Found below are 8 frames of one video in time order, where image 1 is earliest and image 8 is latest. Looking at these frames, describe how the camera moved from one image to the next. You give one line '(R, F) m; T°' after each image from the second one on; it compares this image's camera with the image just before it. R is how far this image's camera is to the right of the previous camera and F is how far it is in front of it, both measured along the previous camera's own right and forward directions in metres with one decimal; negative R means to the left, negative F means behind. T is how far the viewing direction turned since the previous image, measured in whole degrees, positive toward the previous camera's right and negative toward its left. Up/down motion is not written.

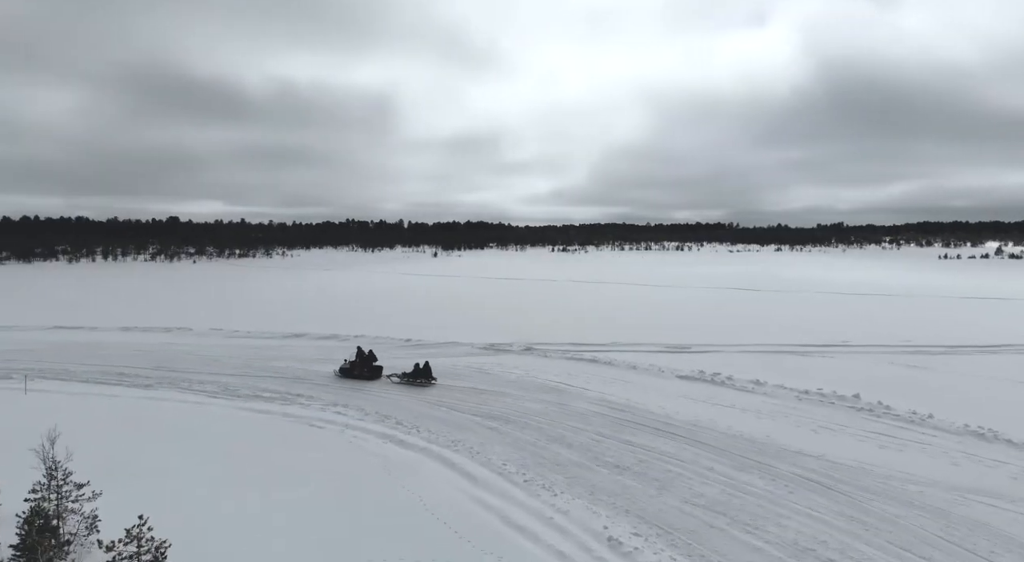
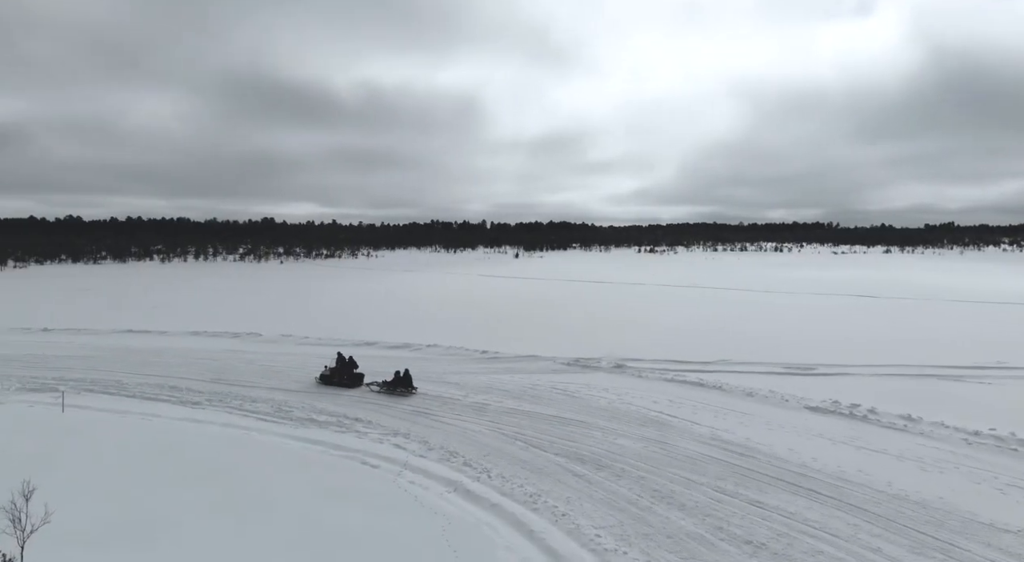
(-0.2, +1.9) m; -7°
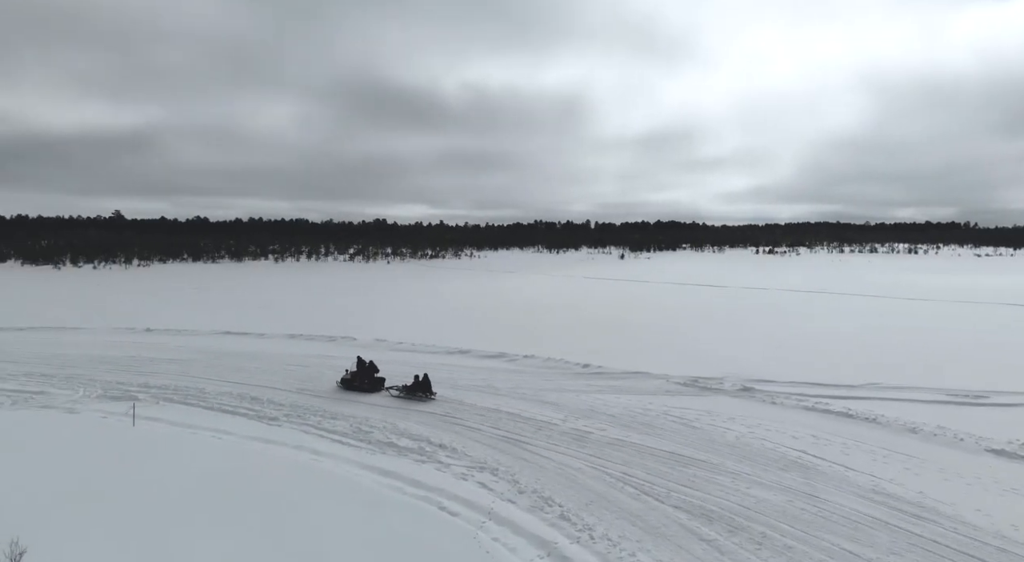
(-0.1, +1.5) m; -9°
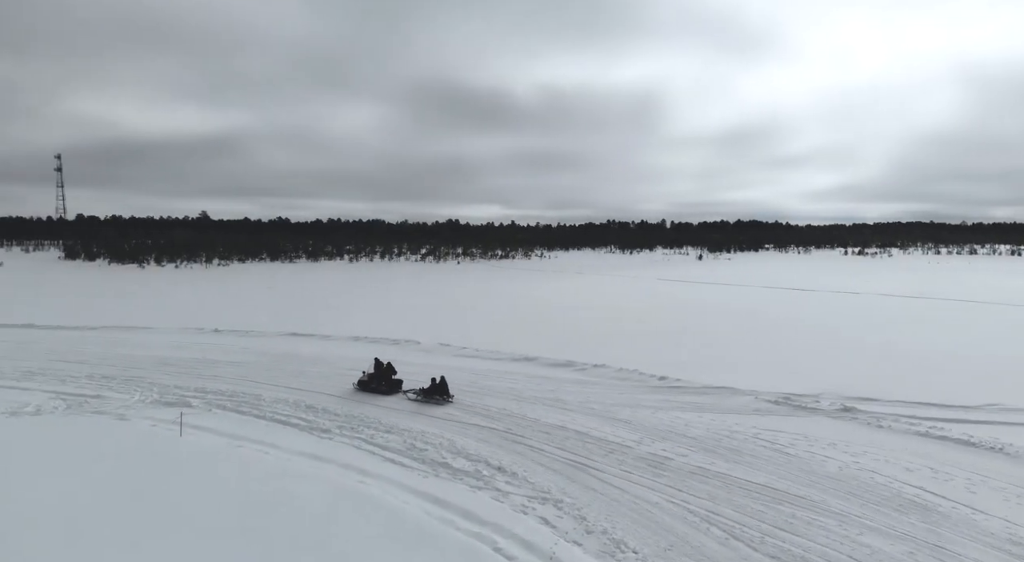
(0.0, +0.9) m; -6°
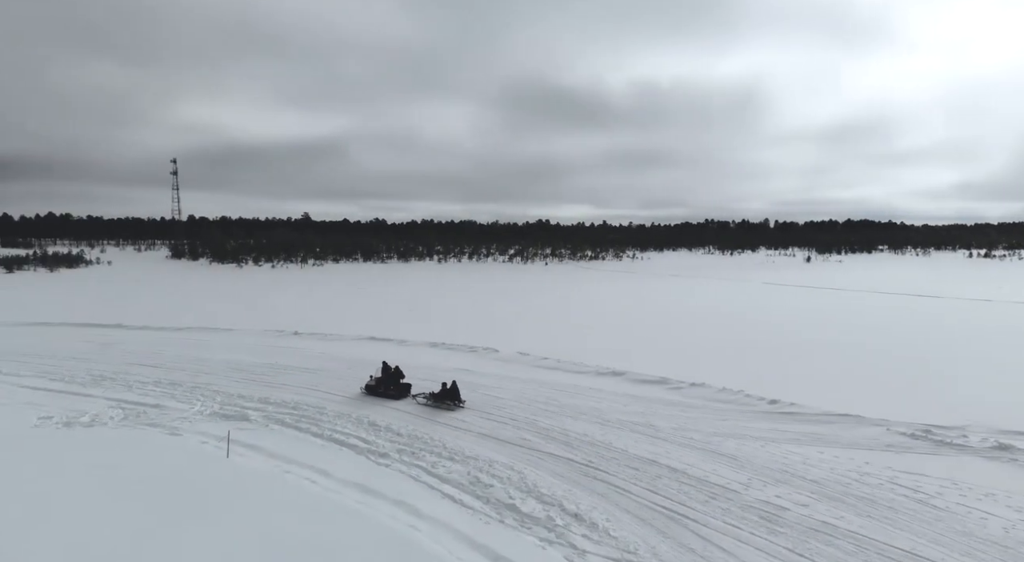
(+0.1, +1.2) m; -8°
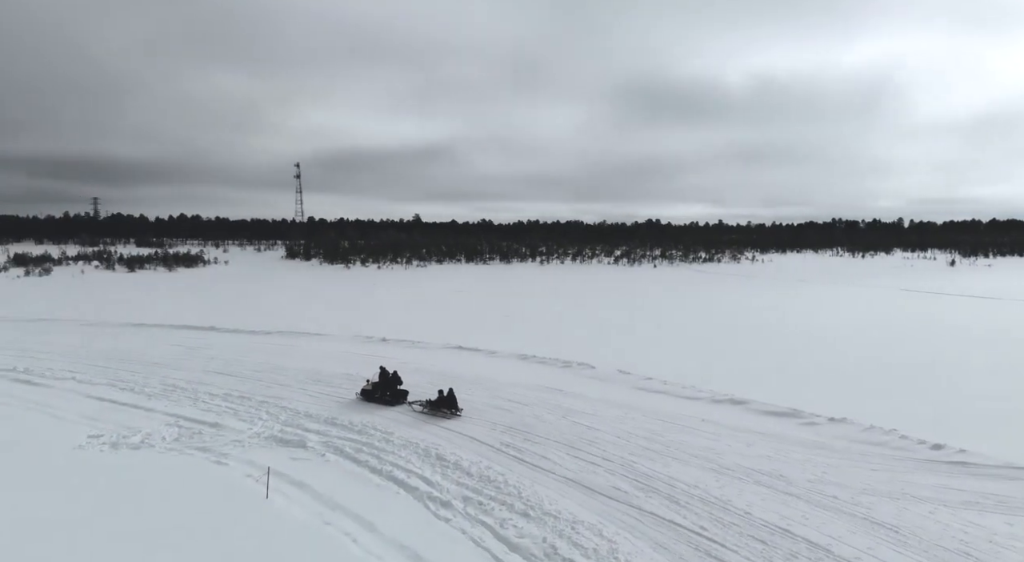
(+0.2, +1.4) m; -10°
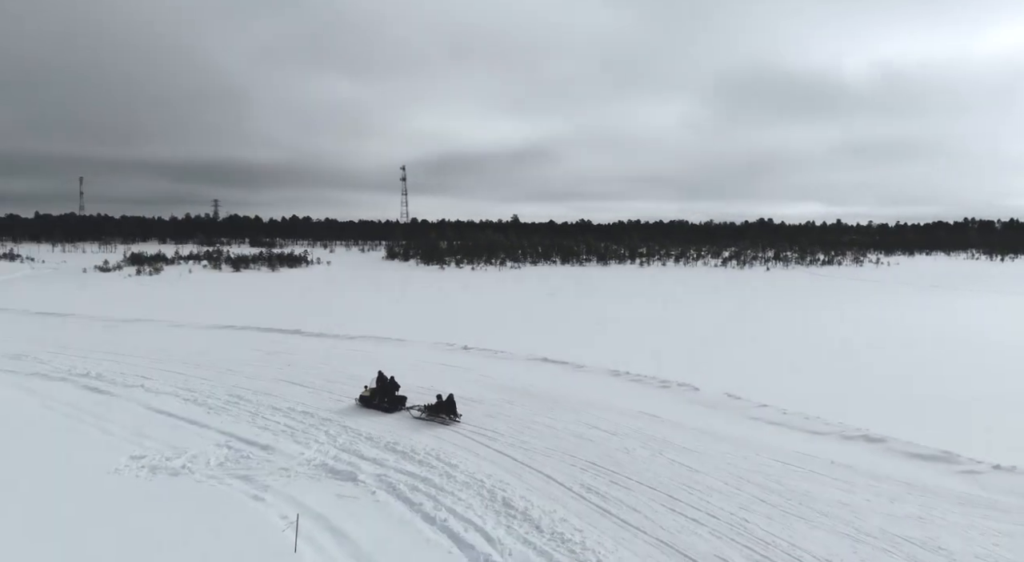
(+0.2, +1.2) m; -9°
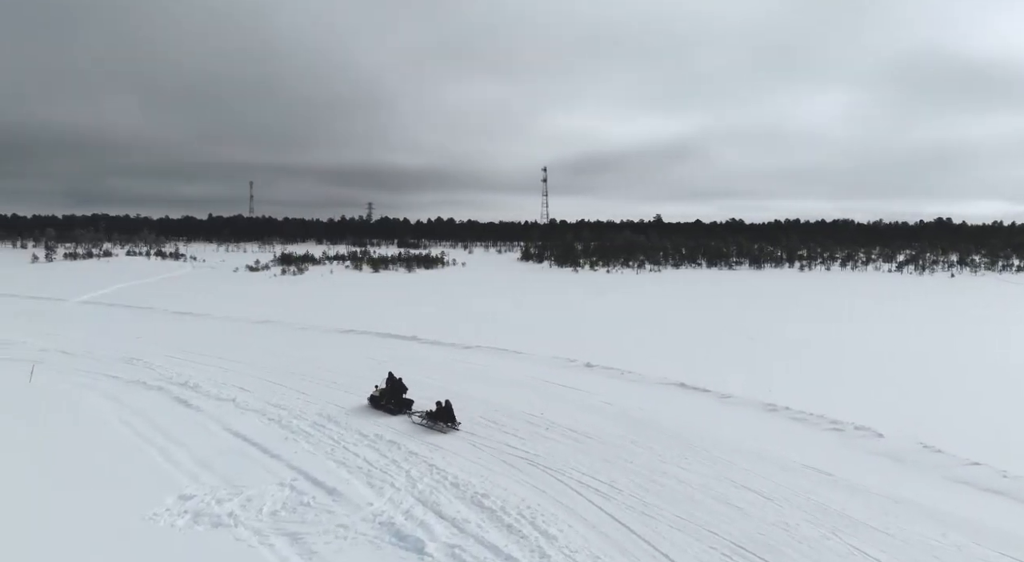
(+0.2, +1.6) m; -13°
